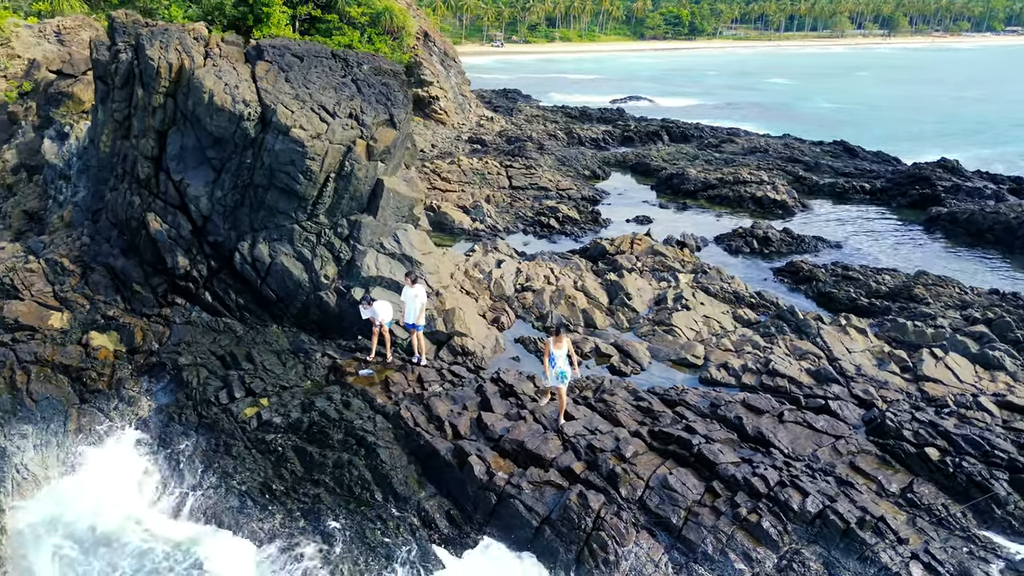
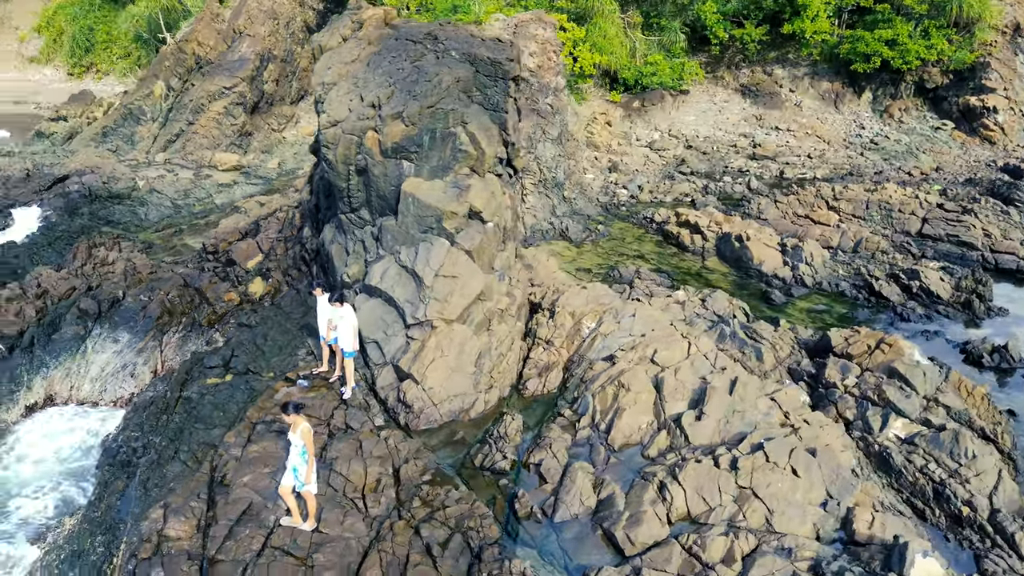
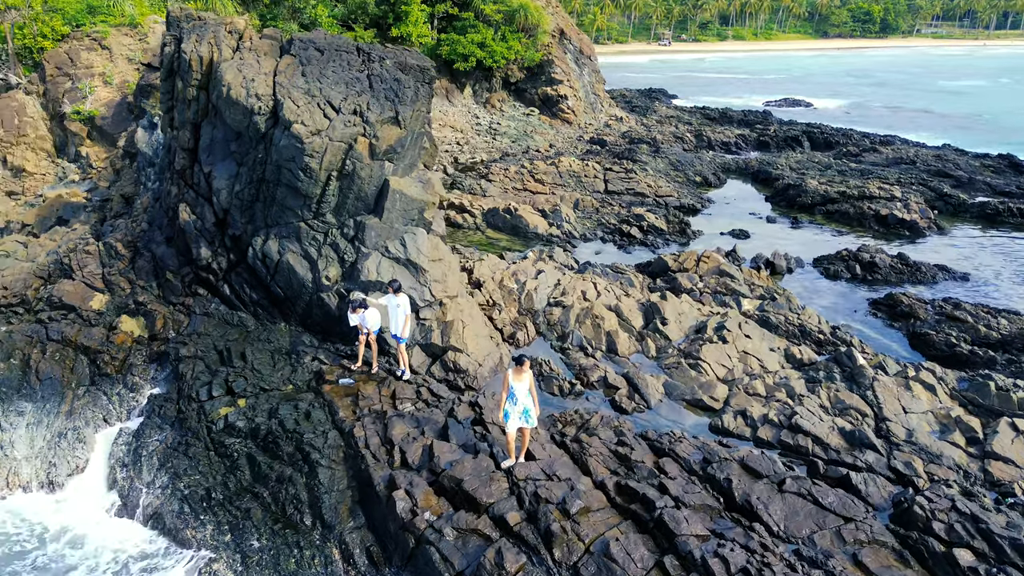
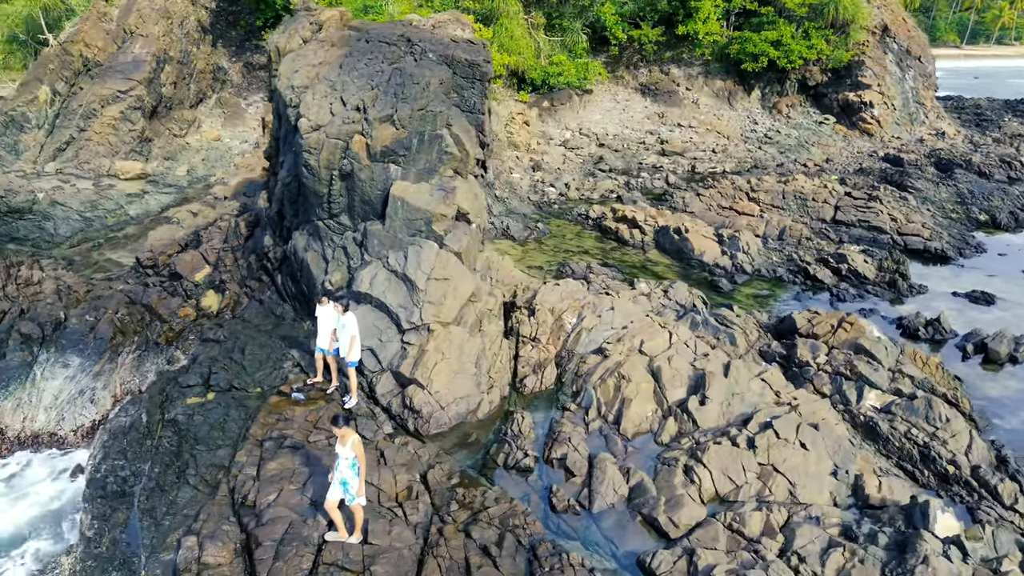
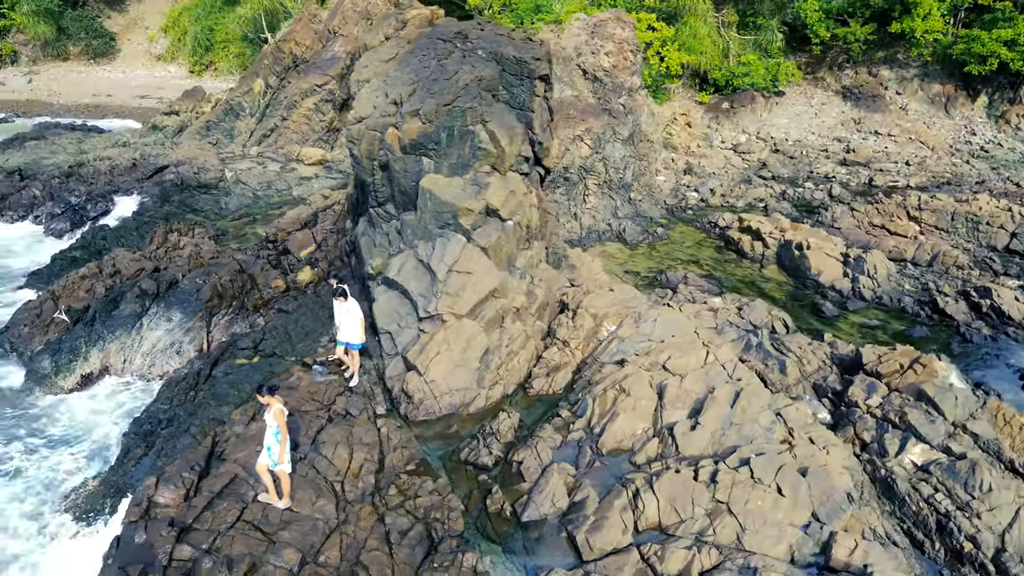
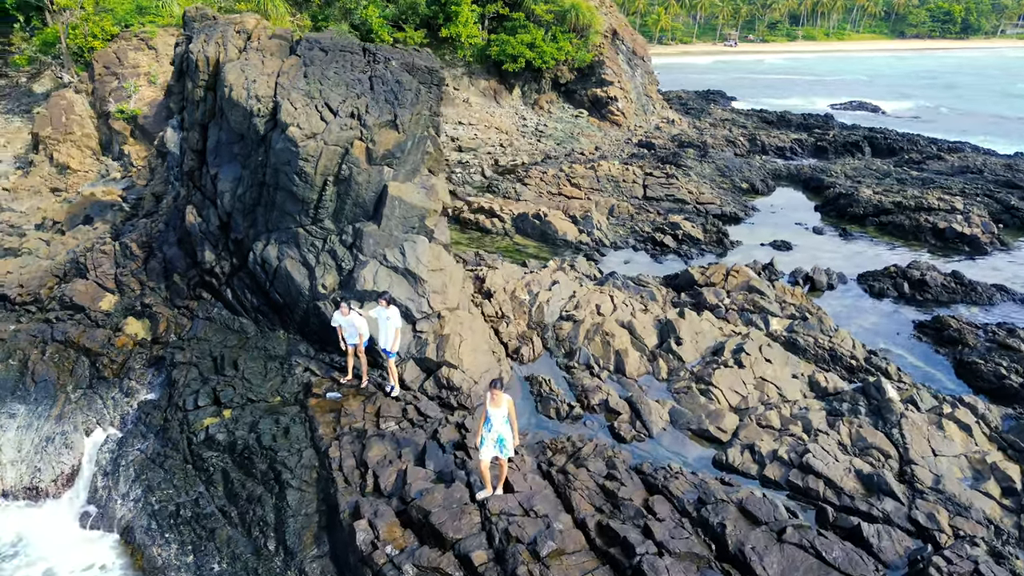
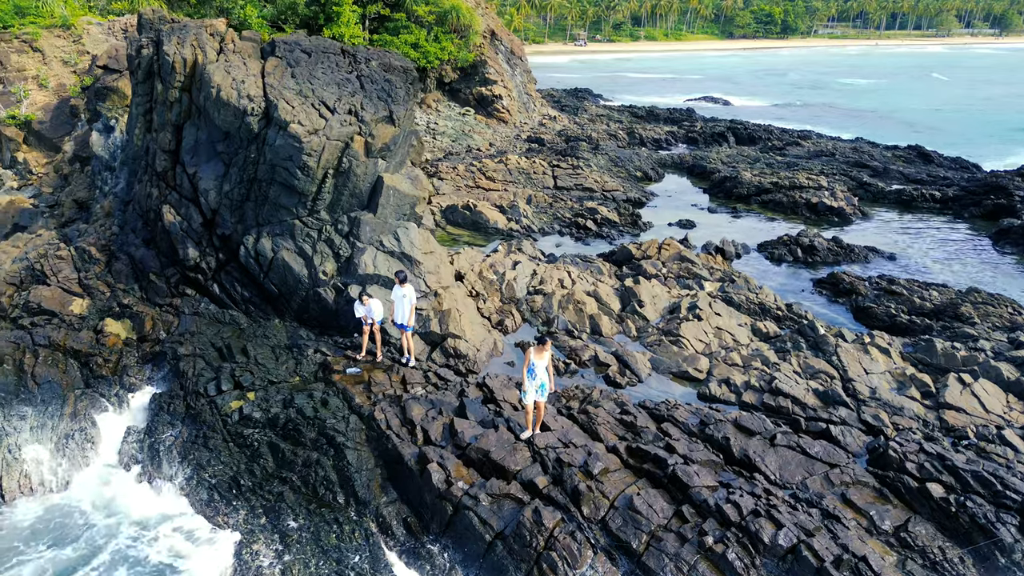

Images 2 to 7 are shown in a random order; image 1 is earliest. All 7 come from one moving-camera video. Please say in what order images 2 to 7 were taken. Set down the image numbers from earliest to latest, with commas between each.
7, 3, 6, 4, 2, 5
